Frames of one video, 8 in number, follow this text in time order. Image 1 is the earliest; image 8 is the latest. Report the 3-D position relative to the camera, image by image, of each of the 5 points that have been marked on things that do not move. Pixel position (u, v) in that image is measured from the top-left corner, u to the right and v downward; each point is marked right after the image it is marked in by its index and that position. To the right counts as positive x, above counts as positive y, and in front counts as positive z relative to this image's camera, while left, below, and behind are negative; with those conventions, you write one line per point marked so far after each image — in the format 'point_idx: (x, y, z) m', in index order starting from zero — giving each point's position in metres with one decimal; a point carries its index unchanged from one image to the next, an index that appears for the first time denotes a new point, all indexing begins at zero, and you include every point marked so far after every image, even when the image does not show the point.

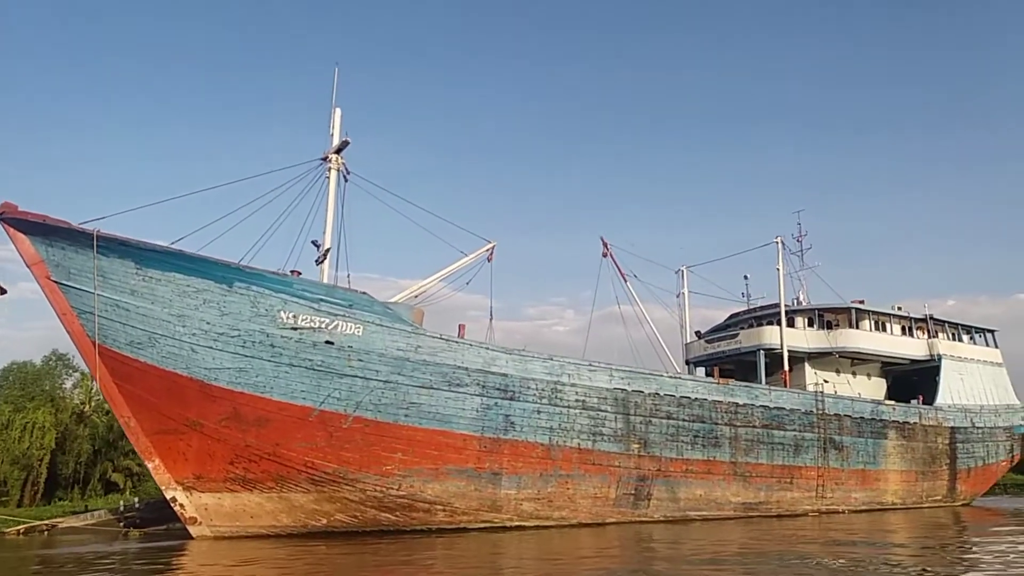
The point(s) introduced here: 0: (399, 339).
0: (-2.4, -1.1, +17.5) m
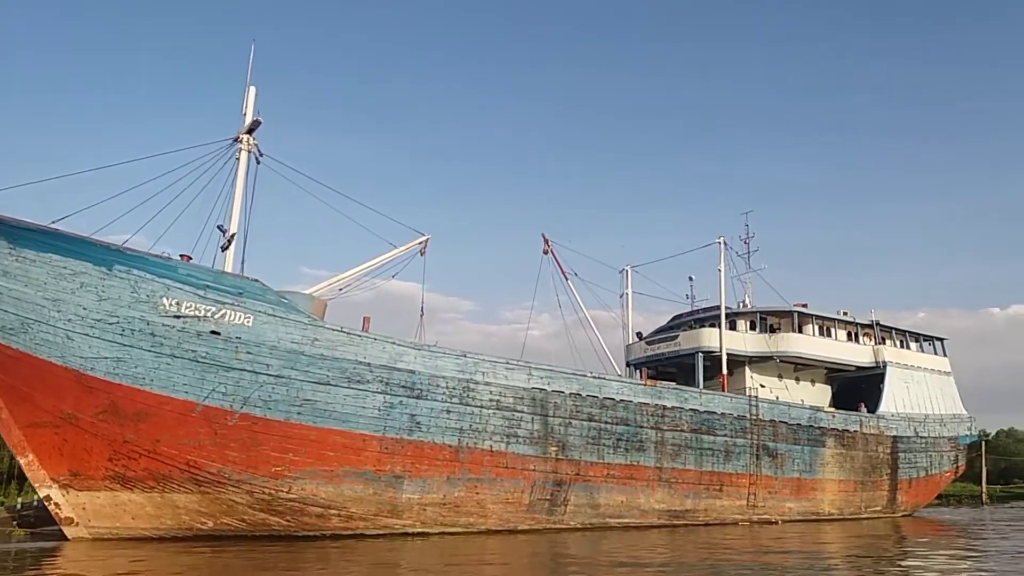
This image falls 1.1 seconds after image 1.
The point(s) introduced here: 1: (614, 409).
0: (-4.3, -0.8, +16.3) m
1: (+2.4, -2.9, +19.6) m
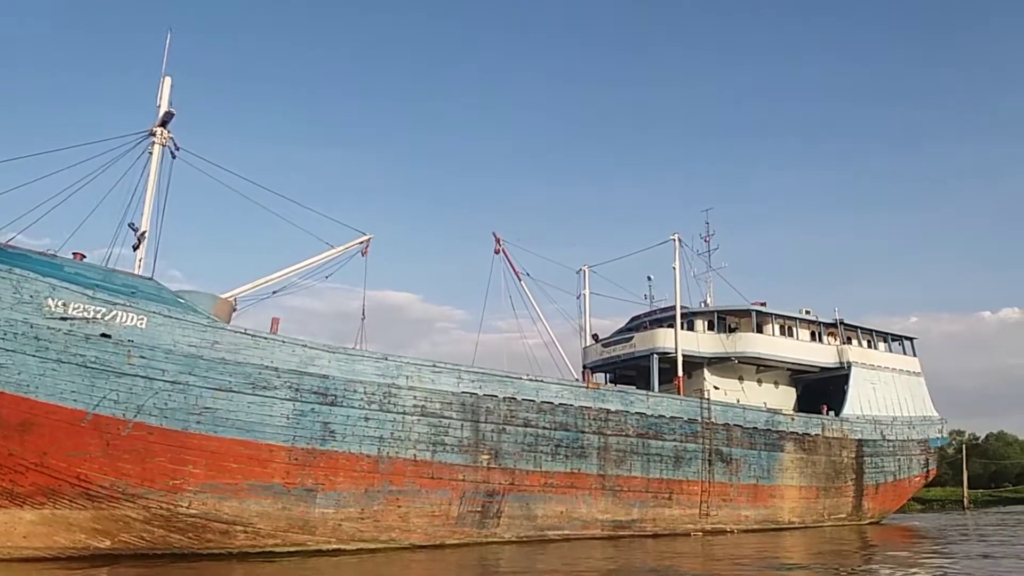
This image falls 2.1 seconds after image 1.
0: (-5.8, -0.8, +15.1) m
1: (+0.9, -2.8, +18.5) m
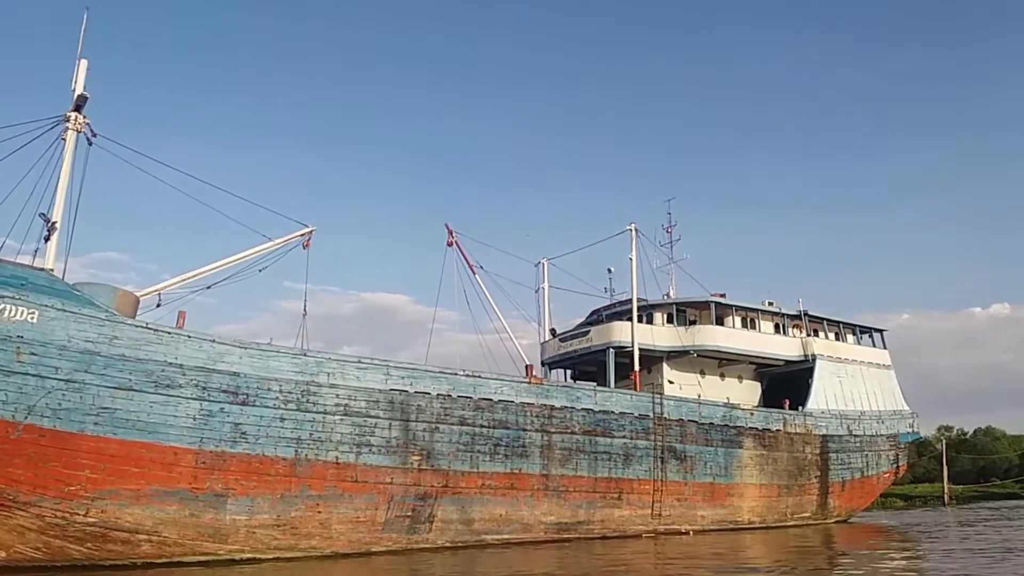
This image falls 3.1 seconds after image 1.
0: (-7.1, -0.7, +14.0) m
1: (-0.4, -2.6, +17.5) m
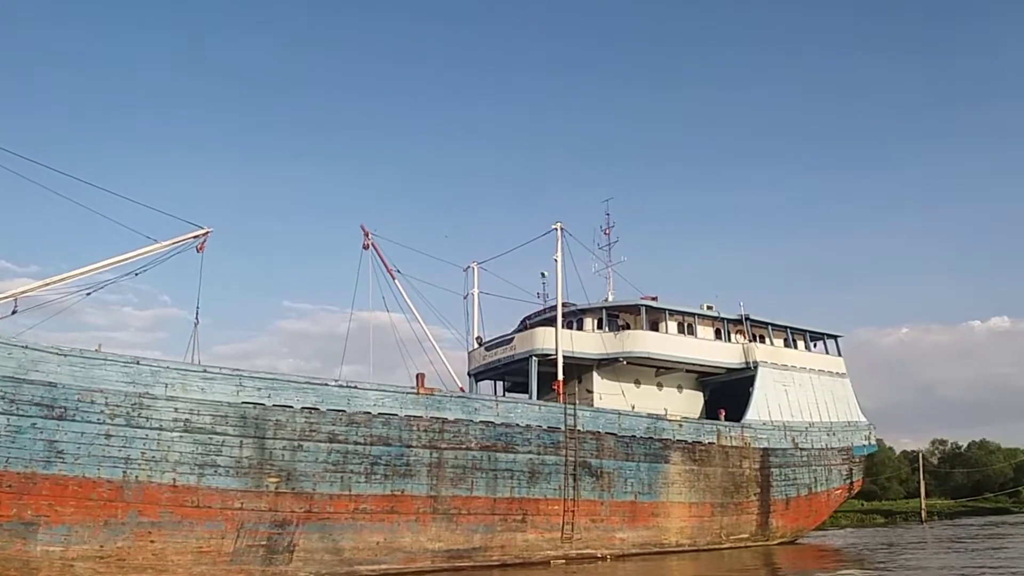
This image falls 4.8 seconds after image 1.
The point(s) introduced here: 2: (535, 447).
0: (-9.4, -0.7, +12.2) m
1: (-2.7, -2.6, +15.6) m
2: (+0.5, -3.4, +17.4) m
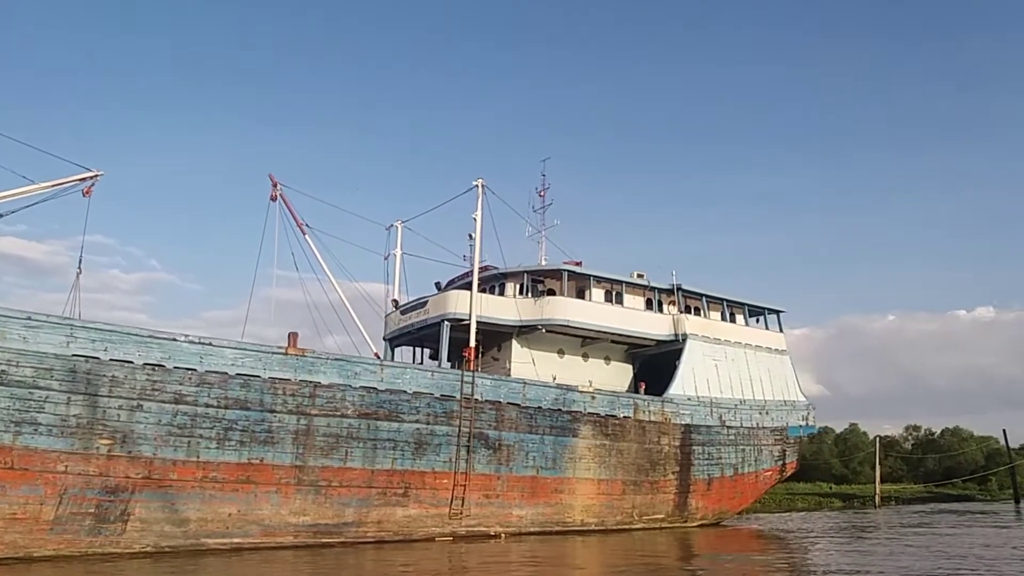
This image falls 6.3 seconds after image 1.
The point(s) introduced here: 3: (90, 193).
0: (-11.5, +0.4, +10.6) m
1: (-4.9, -1.7, +14.2) m
2: (-1.7, -2.5, +16.1) m
3: (-10.1, +2.2, +19.8) m
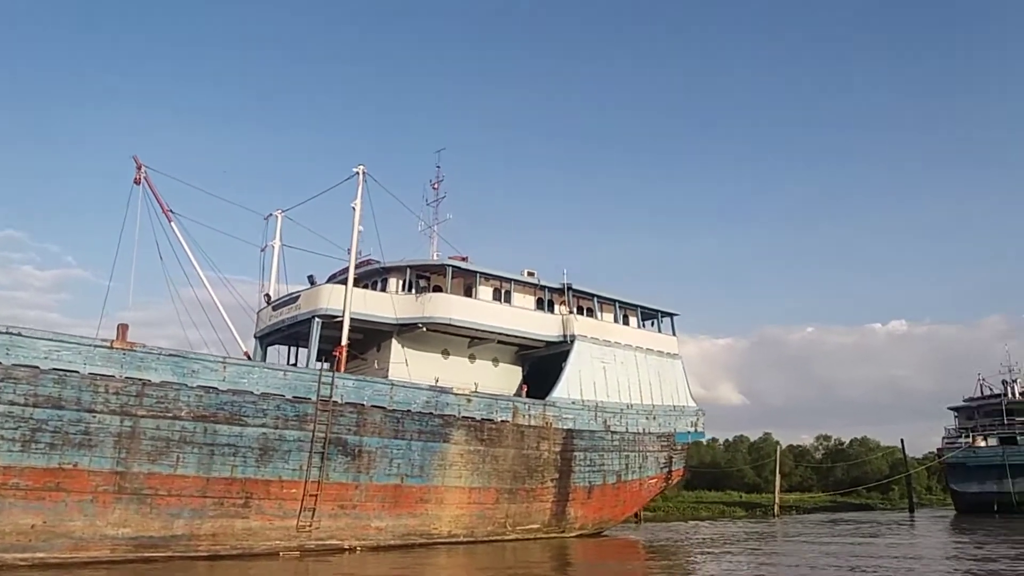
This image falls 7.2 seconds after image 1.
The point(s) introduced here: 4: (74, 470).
0: (-13.5, +0.8, +8.6) m
1: (-7.2, -1.4, +12.7) m
2: (-4.3, -2.3, +14.8) m
3: (-12.8, +2.6, +17.9) m
4: (-6.7, -2.8, +12.9) m
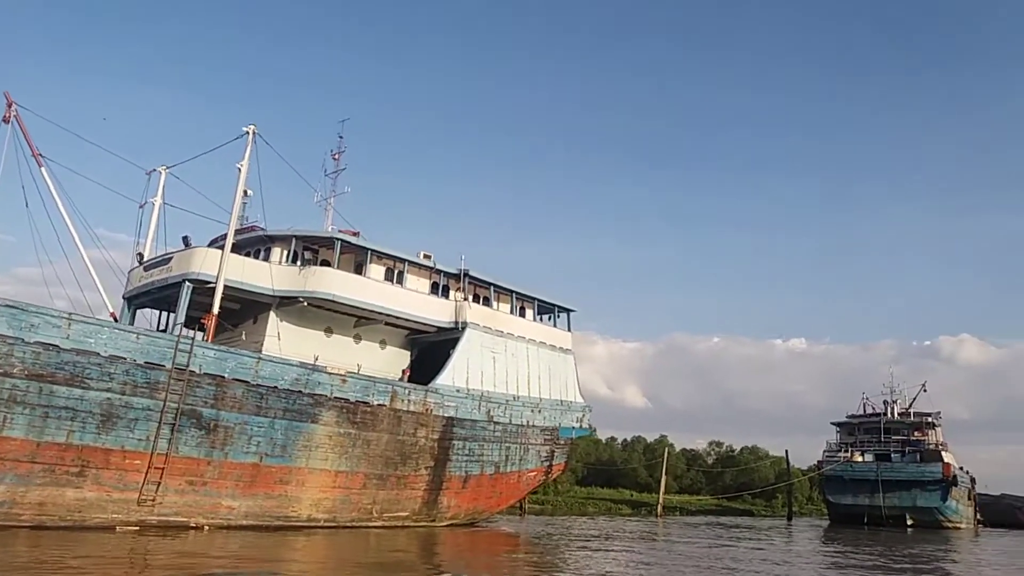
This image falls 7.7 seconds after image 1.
0: (-14.7, +2.2, +6.6) m
1: (-9.1, -0.5, +11.3) m
2: (-6.5, -1.6, +13.7) m
3: (-14.8, +4.1, +15.9) m
4: (-8.7, -1.9, +11.6) m
